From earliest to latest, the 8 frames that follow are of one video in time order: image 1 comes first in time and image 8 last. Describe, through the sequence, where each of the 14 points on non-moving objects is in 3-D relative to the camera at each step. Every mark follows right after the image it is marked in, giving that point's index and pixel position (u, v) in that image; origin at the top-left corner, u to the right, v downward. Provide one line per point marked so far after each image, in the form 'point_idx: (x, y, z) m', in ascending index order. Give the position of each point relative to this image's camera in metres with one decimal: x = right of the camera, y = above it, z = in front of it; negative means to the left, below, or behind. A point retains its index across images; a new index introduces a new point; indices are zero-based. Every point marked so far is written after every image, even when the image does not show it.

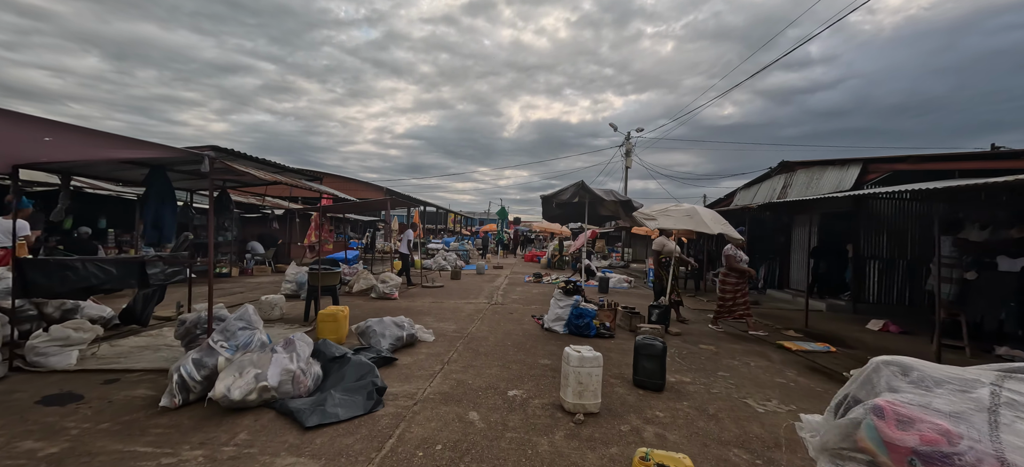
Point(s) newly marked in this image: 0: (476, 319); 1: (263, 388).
0: (-0.6, -1.4, +6.8) m
1: (-1.8, -1.2, +3.0) m
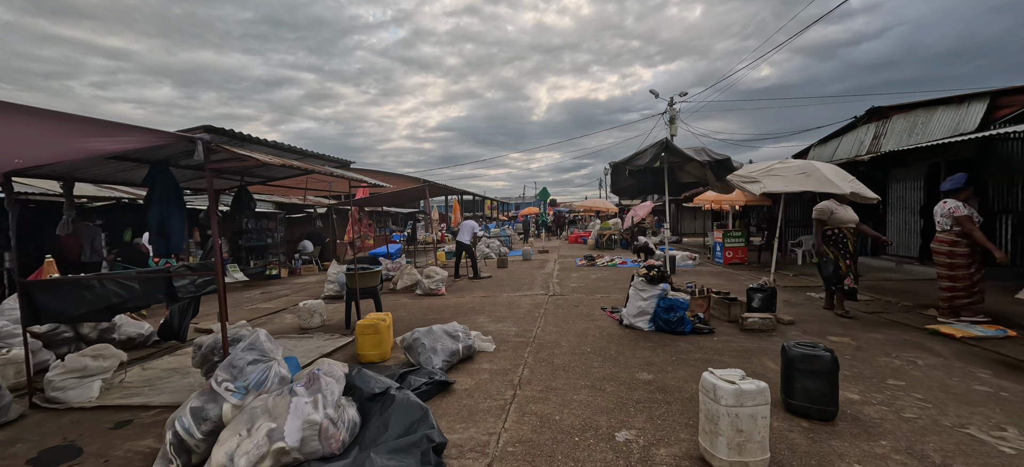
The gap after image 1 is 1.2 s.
0: (+0.4, -1.2, +5.8) m
1: (-1.2, -1.1, +2.1) m
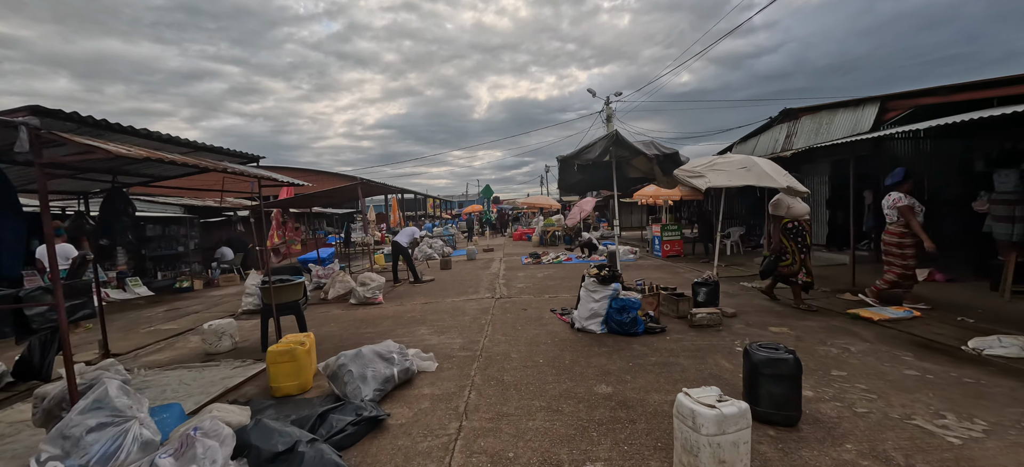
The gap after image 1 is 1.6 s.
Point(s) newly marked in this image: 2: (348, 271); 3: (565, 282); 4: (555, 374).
0: (-0.3, -1.2, +5.4) m
1: (-1.4, -1.2, +1.5) m
2: (-4.0, -0.9, +10.0) m
3: (+1.1, -1.0, +8.3) m
4: (+0.4, -1.2, +3.6) m
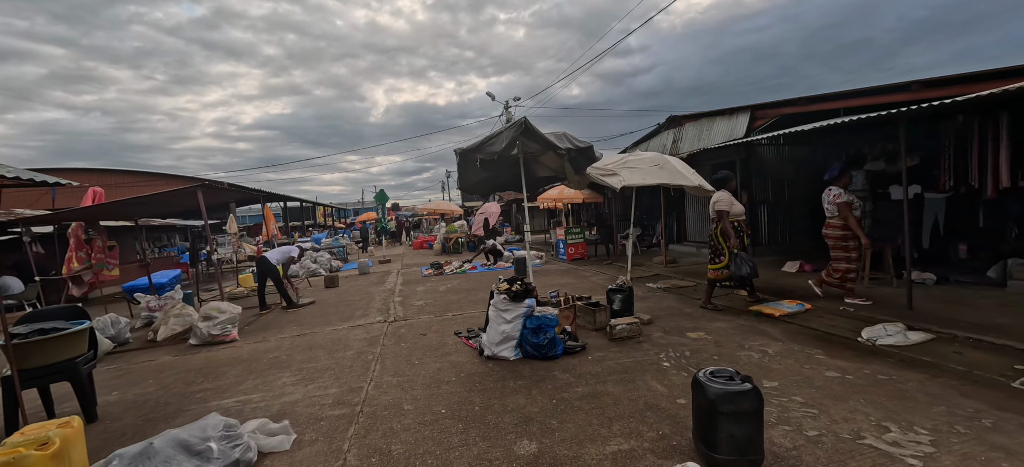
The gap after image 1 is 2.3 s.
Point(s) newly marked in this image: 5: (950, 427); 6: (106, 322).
0: (-1.5, -1.3, +4.3) m
1: (-1.6, -1.3, +0.3) m
2: (-6.1, -1.2, +7.9) m
3: (-0.8, -1.2, +7.5) m
4: (-0.3, -1.3, +2.7) m
5: (+2.9, -1.3, +2.6) m
6: (-6.2, -1.3, +6.2) m
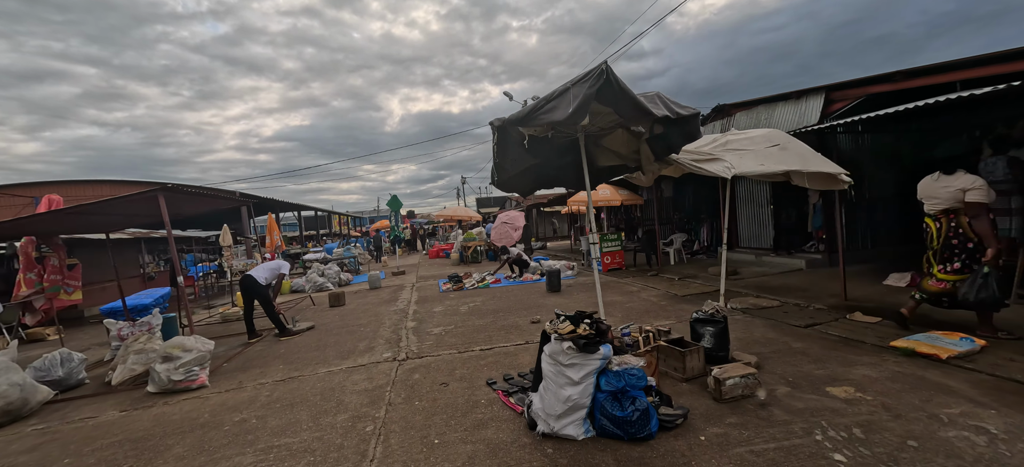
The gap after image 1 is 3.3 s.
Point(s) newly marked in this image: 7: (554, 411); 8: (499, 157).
0: (-1.0, -1.4, +2.9) m
1: (-1.3, -1.4, -1.1) m
2: (-5.5, -1.5, +6.7) m
3: (-0.2, -1.3, +6.1) m
4: (+0.1, -1.4, +1.3) m
5: (+3.2, -1.3, +1.1) m
6: (-5.6, -1.5, +5.0) m
7: (+0.3, -1.2, +2.7) m
8: (-0.1, +0.6, +3.0) m
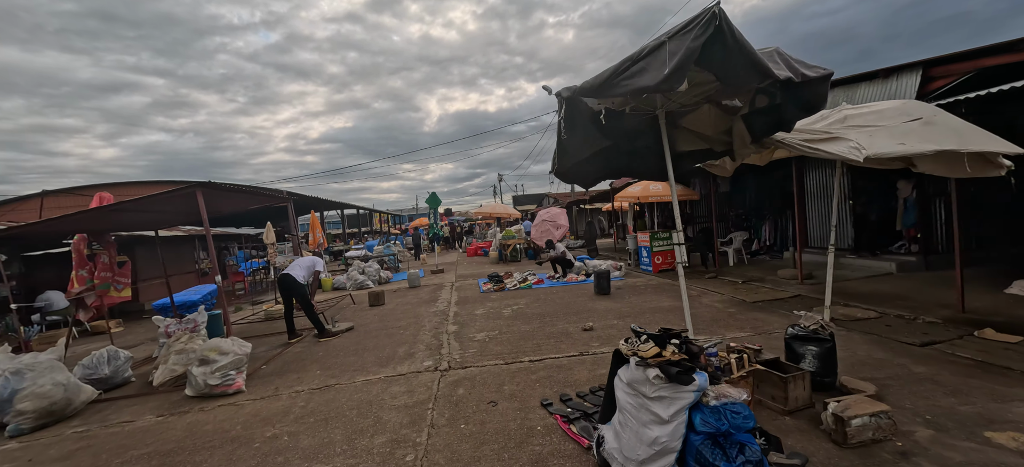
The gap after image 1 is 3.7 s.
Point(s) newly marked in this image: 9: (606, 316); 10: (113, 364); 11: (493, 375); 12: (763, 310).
0: (-0.6, -1.4, +2.5) m
1: (-1.3, -1.4, -1.4) m
2: (-4.8, -1.4, +6.7) m
3: (+0.5, -1.3, +5.6) m
4: (+0.3, -1.4, +0.8) m
5: (+3.5, -1.3, +0.3) m
6: (-5.0, -1.5, +5.0) m
7: (+0.7, -1.2, +2.2) m
8: (+0.3, +0.6, +2.5) m
9: (+1.4, -1.3, +6.1) m
10: (-4.9, -1.6, +5.0) m
11: (-0.2, -1.4, +4.0) m
12: (+3.6, -1.1, +5.7) m
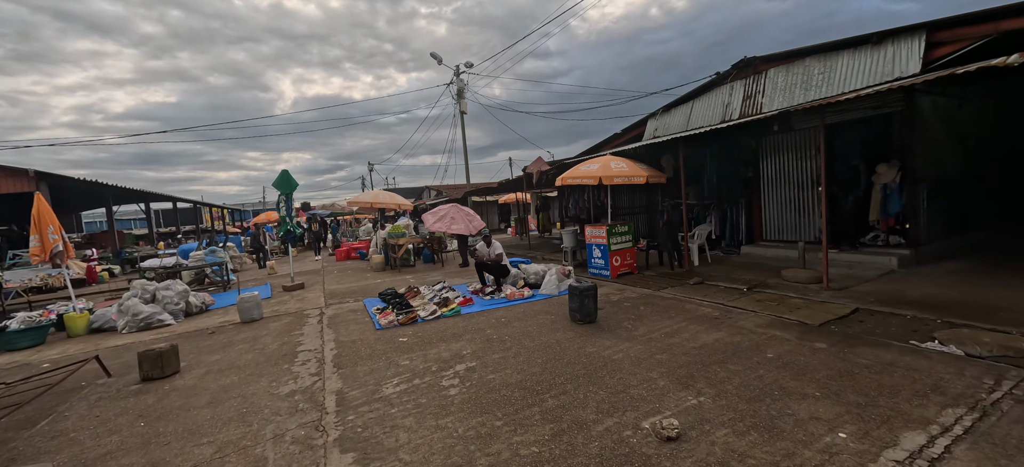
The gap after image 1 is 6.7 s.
0: (+0.4, -1.4, -0.9) m
1: (+0.9, -1.4, -4.8) m
2: (-4.9, -1.5, +1.8) m
3: (+0.4, -1.2, +2.4) m
4: (+1.7, -1.4, -2.2) m
5: (+4.9, -1.2, -1.7) m
6: (-4.6, -1.6, +0.1) m
7: (+1.6, -1.1, -0.8) m
8: (+1.2, +0.6, -0.6) m
9: (+1.1, -1.2, +3.2) m
10: (-4.5, -1.6, +0.2) m
11: (+0.3, -1.3, +0.7) m
12: (+3.3, -1.0, +3.5) m
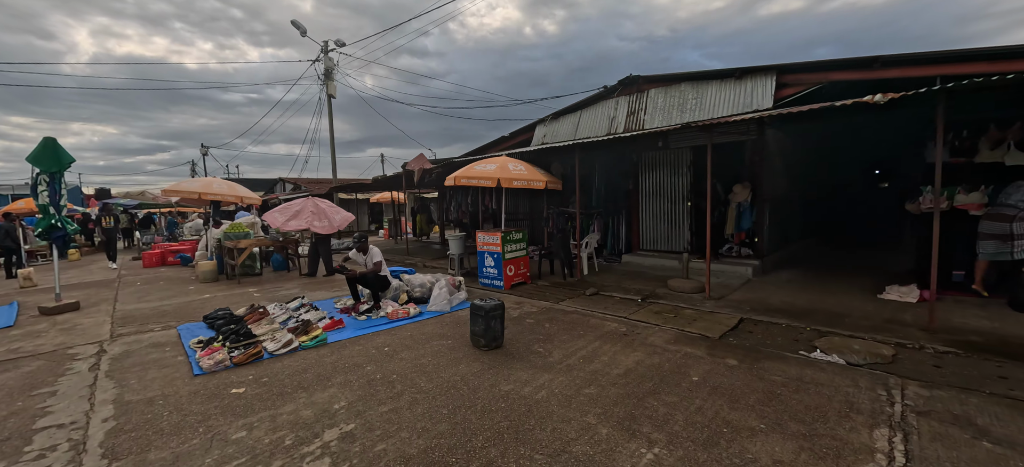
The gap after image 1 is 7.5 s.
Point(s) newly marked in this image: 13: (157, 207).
0: (+1.1, -1.4, -1.6) m
1: (+2.8, -1.4, -5.1) m
2: (-4.8, -1.4, -0.6) m
3: (+0.1, -1.3, +1.6) m
4: (+2.8, -1.4, -2.4) m
5: (+5.6, -1.4, -0.9) m
6: (-4.0, -1.5, -2.1) m
7: (+2.3, -1.2, -1.1) m
8: (+1.8, +0.5, -1.0) m
9: (+0.6, -1.3, +2.5) m
10: (-3.9, -1.6, -2.1) m
11: (+0.5, -1.4, -0.1) m
12: (+2.5, -1.1, +3.5) m
13: (-15.9, +1.2, +18.4) m
